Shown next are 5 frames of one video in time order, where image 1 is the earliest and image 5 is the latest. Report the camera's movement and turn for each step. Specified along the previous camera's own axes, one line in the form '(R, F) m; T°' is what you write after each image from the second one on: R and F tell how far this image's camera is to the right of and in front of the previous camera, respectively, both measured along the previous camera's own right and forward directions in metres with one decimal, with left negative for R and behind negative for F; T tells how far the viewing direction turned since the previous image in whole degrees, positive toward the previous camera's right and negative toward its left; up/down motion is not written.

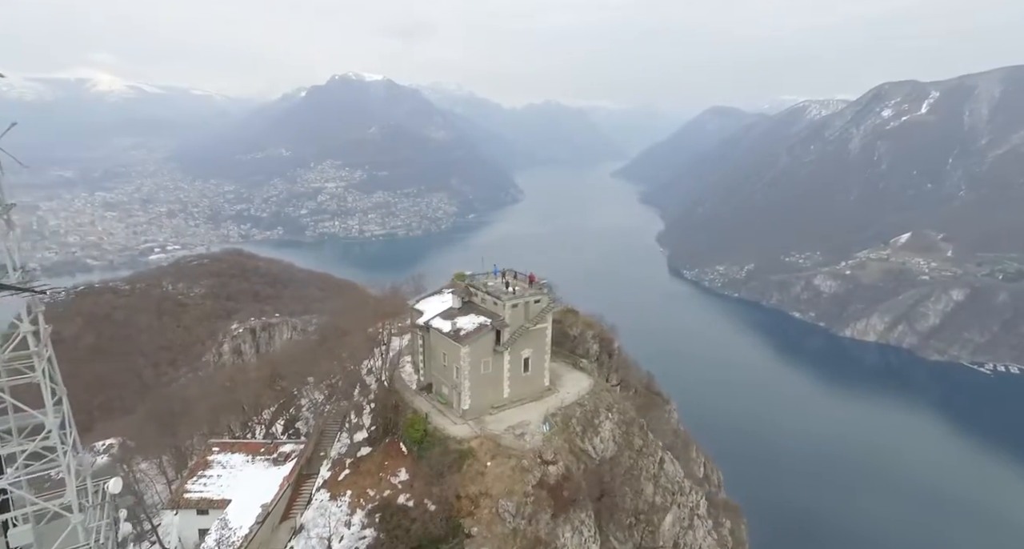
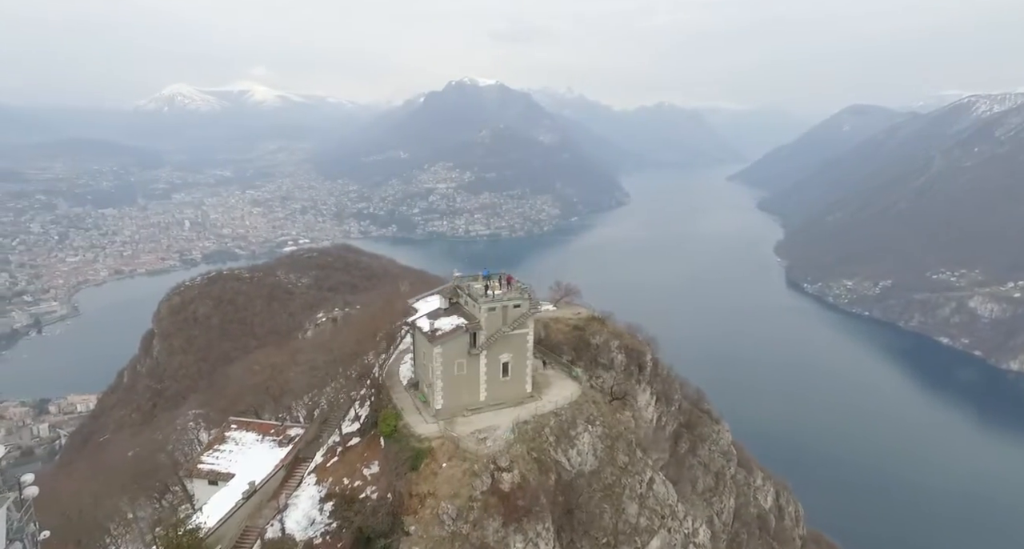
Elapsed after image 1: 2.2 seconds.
(+4.1, +0.5) m; -10°
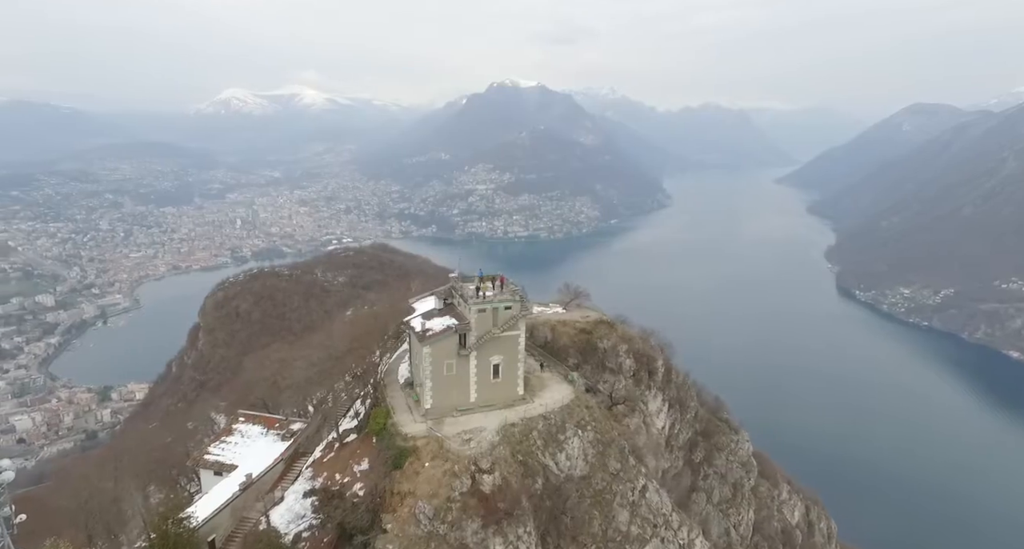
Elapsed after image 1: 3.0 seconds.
(+1.6, +0.1) m; -4°
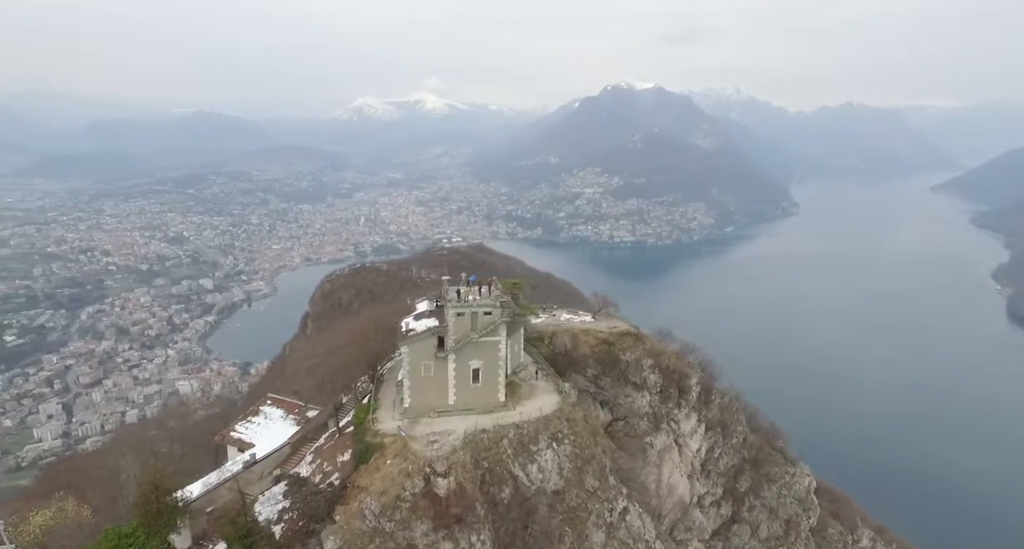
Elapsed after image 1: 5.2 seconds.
(+4.1, +0.5) m; -10°
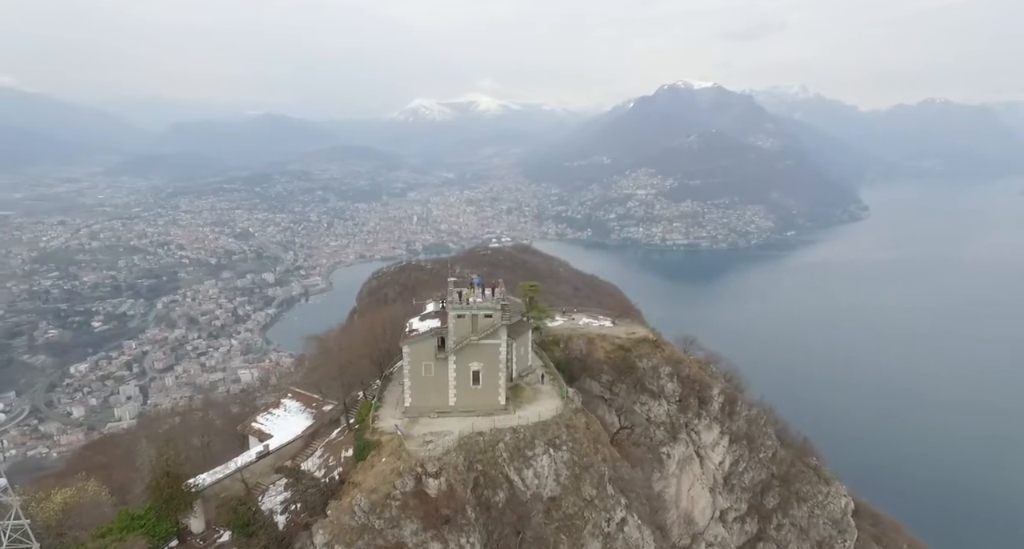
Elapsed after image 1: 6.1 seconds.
(+1.6, +0.1) m; -5°
